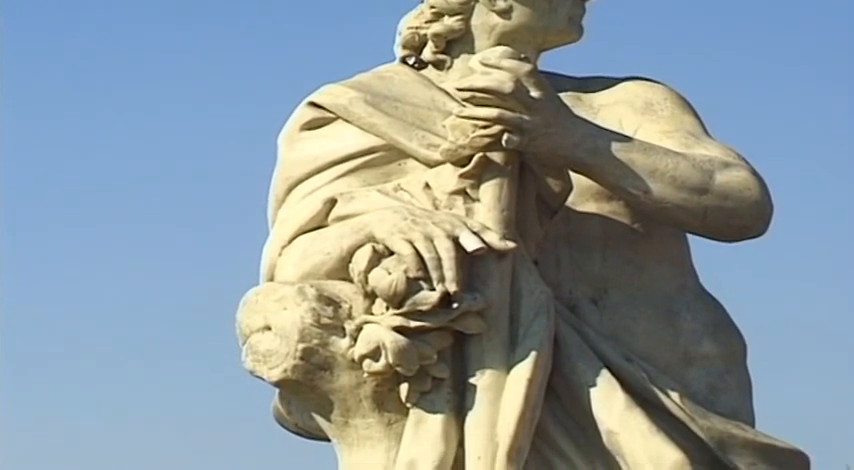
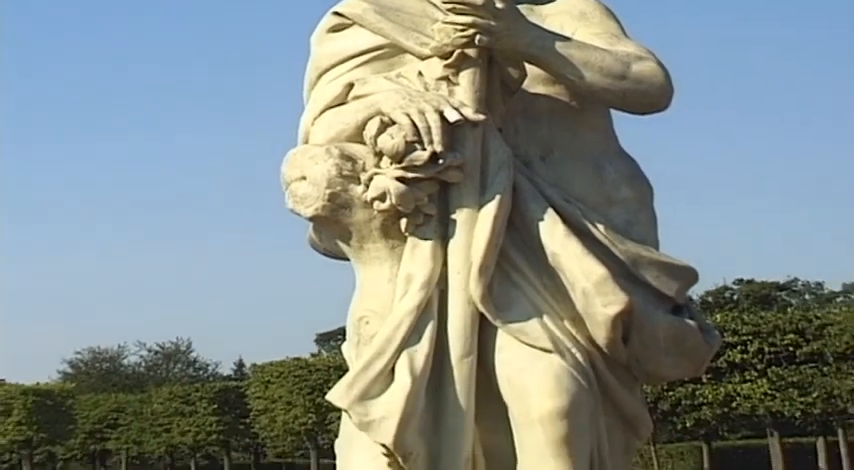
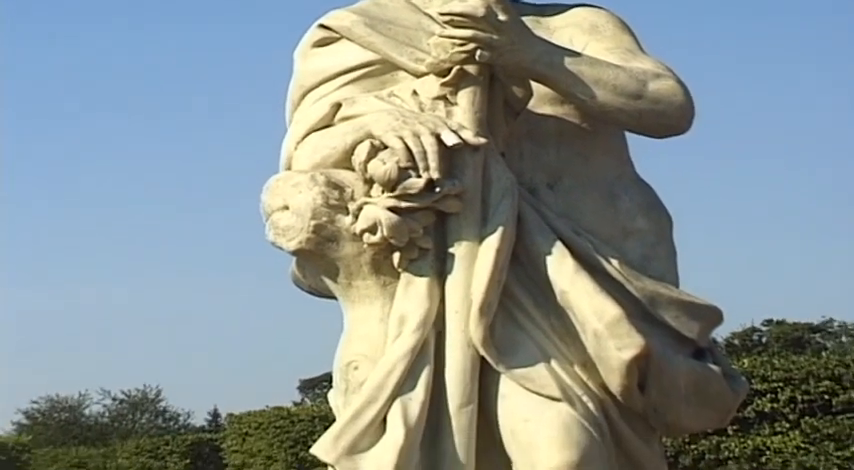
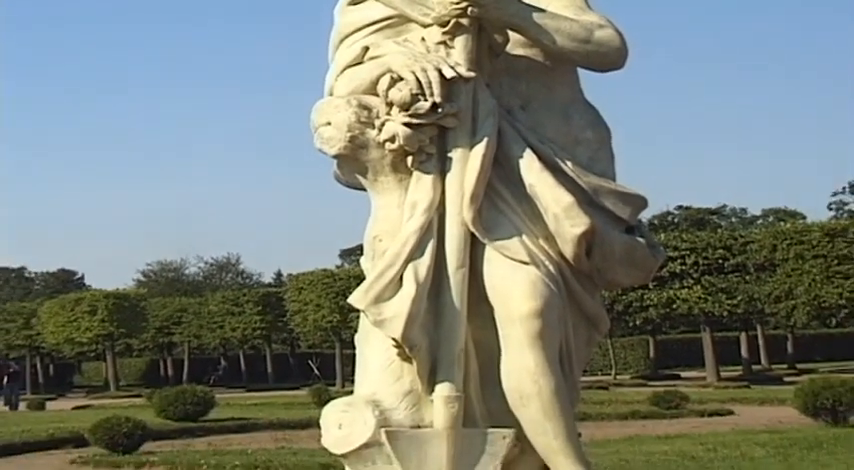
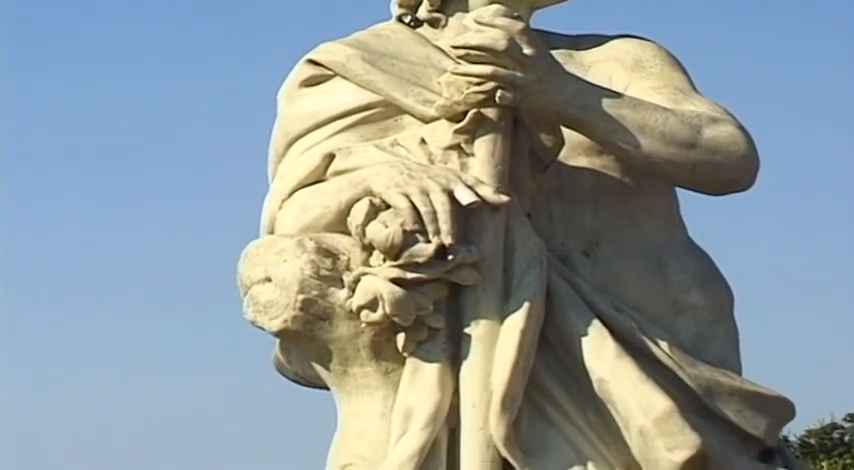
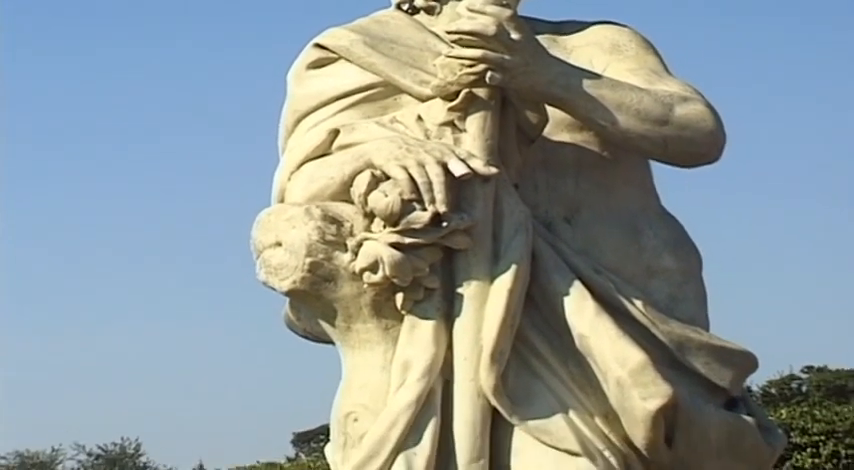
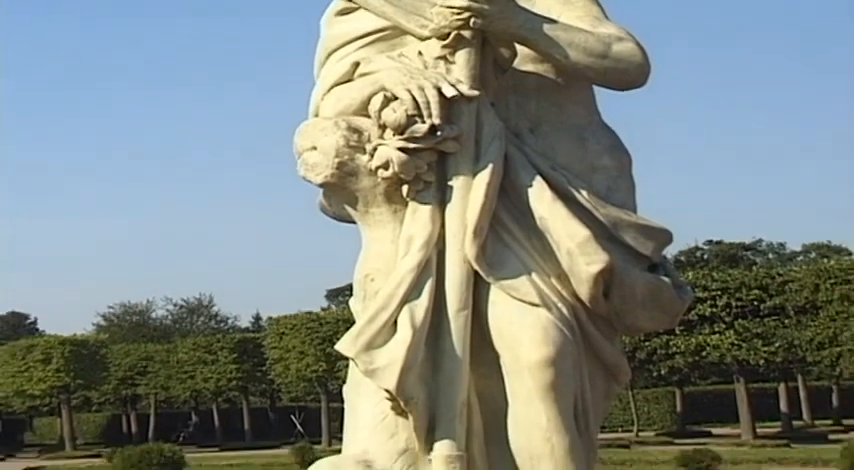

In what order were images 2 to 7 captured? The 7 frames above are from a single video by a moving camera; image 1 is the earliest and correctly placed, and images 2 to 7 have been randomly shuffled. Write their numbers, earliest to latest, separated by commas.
5, 6, 3, 2, 7, 4
